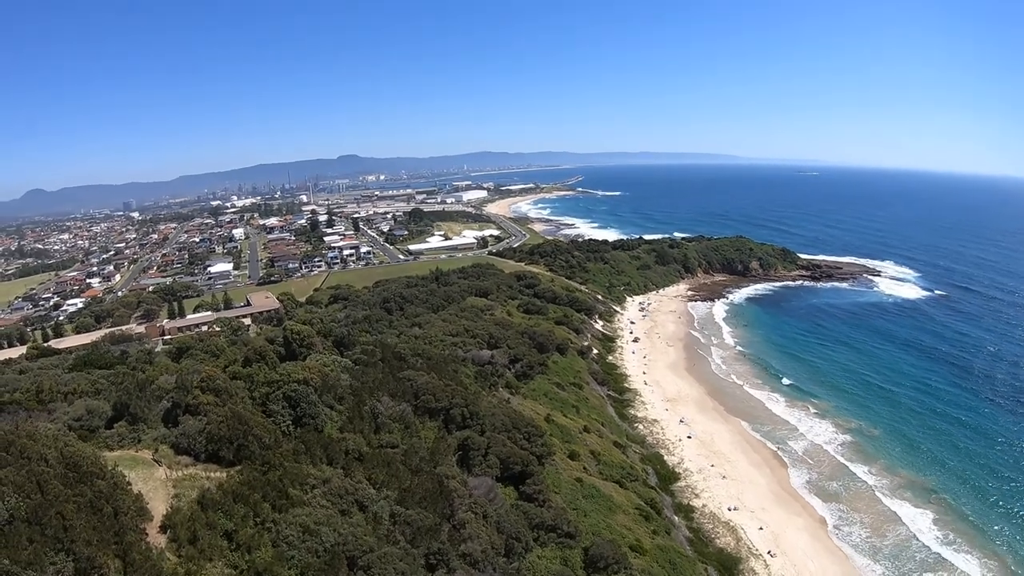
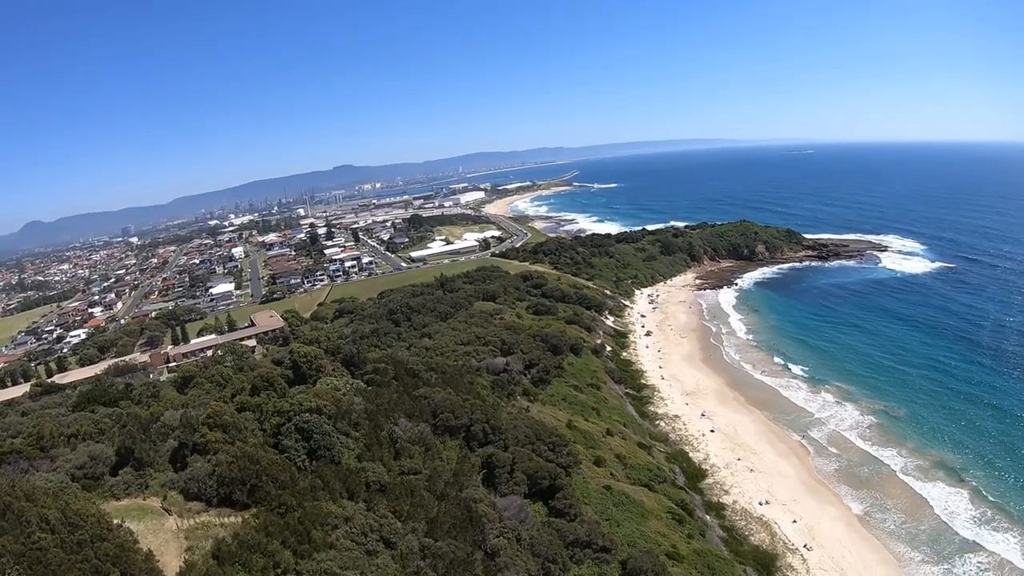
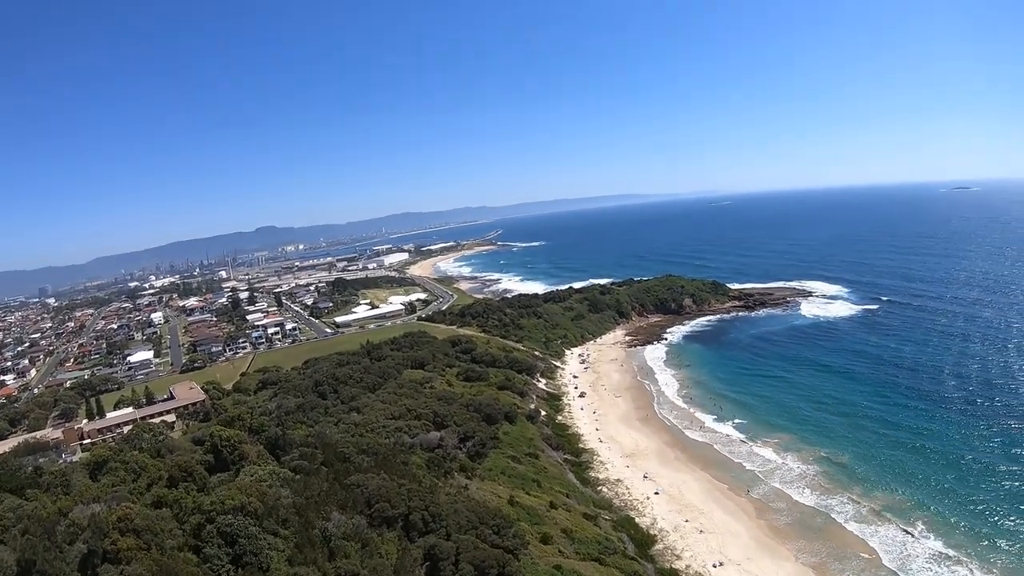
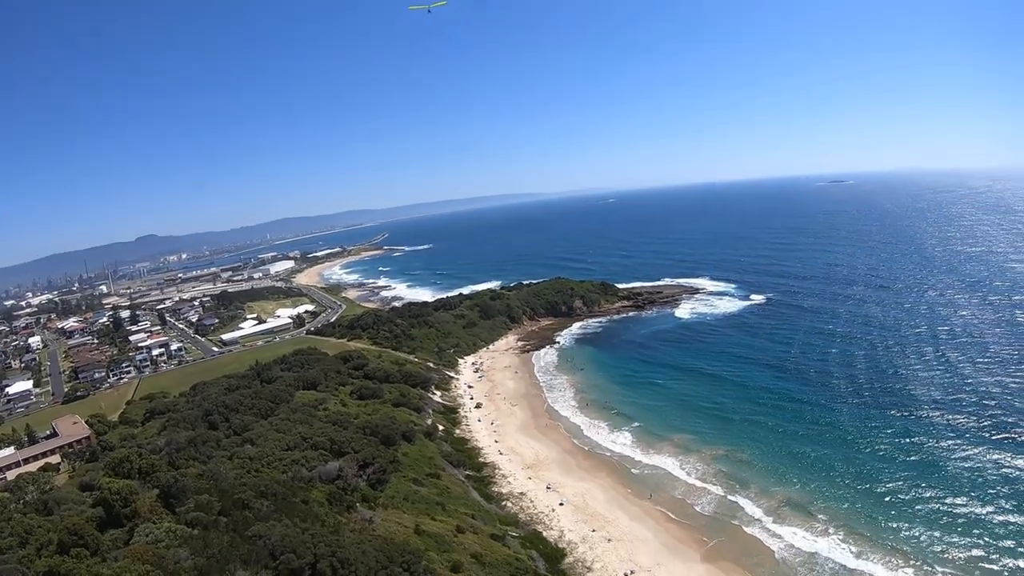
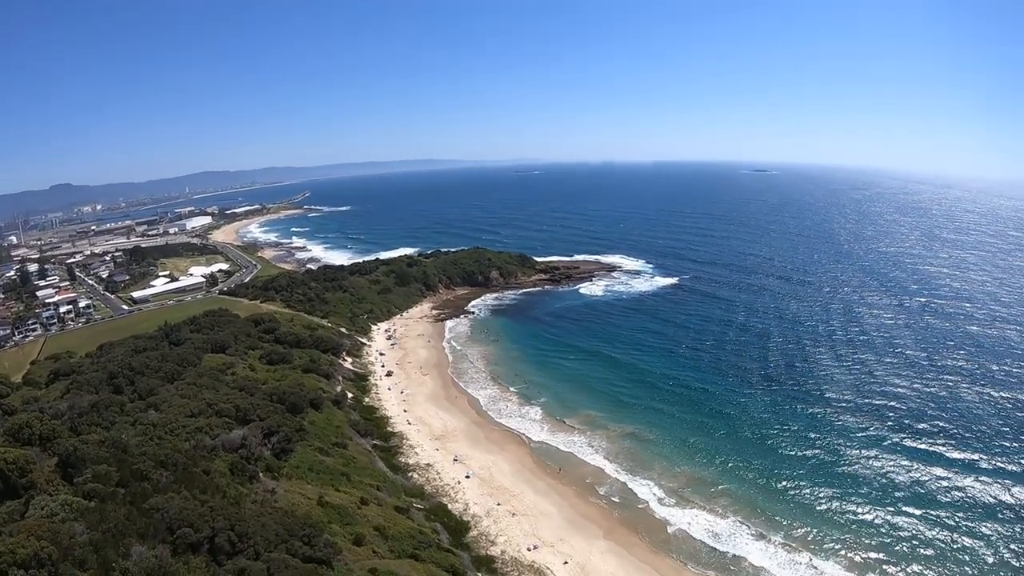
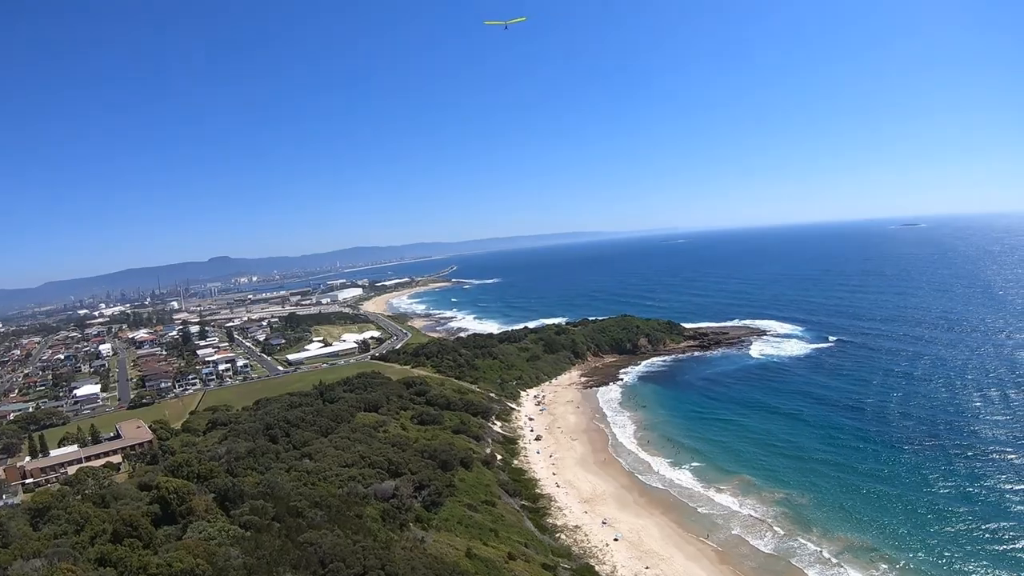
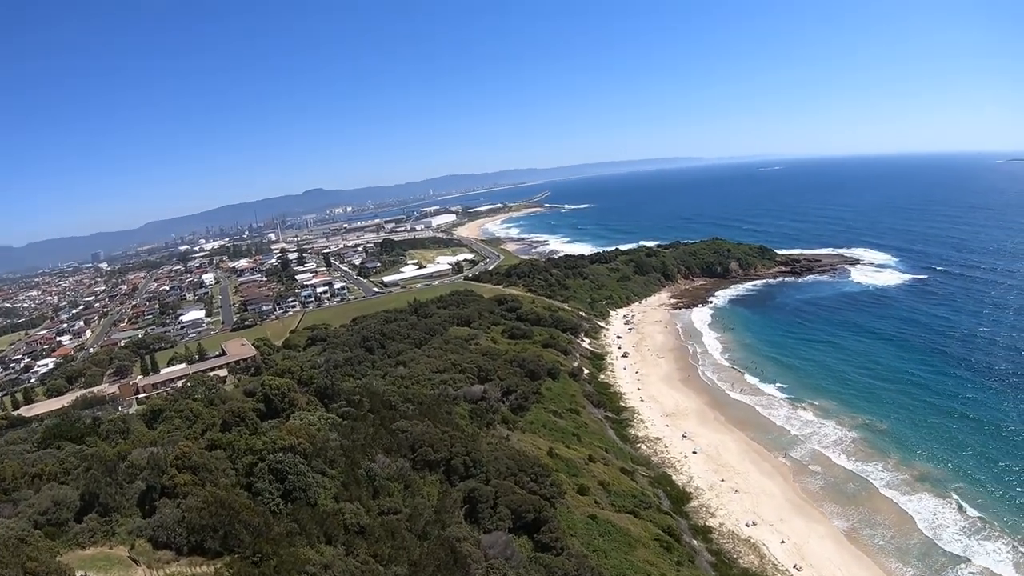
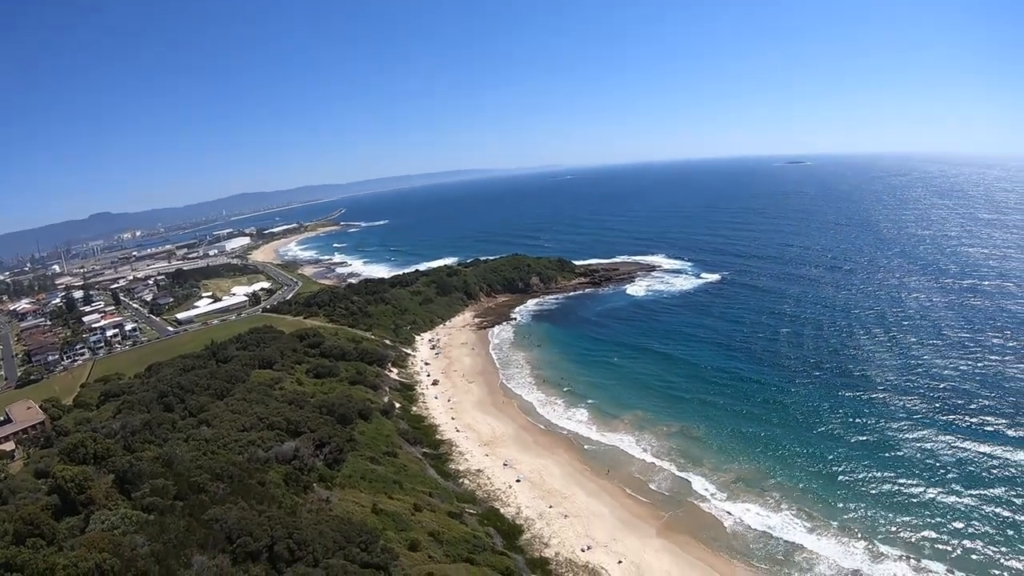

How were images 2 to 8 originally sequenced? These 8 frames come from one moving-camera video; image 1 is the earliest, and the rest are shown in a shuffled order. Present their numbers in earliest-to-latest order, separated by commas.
2, 7, 3, 6, 4, 8, 5
